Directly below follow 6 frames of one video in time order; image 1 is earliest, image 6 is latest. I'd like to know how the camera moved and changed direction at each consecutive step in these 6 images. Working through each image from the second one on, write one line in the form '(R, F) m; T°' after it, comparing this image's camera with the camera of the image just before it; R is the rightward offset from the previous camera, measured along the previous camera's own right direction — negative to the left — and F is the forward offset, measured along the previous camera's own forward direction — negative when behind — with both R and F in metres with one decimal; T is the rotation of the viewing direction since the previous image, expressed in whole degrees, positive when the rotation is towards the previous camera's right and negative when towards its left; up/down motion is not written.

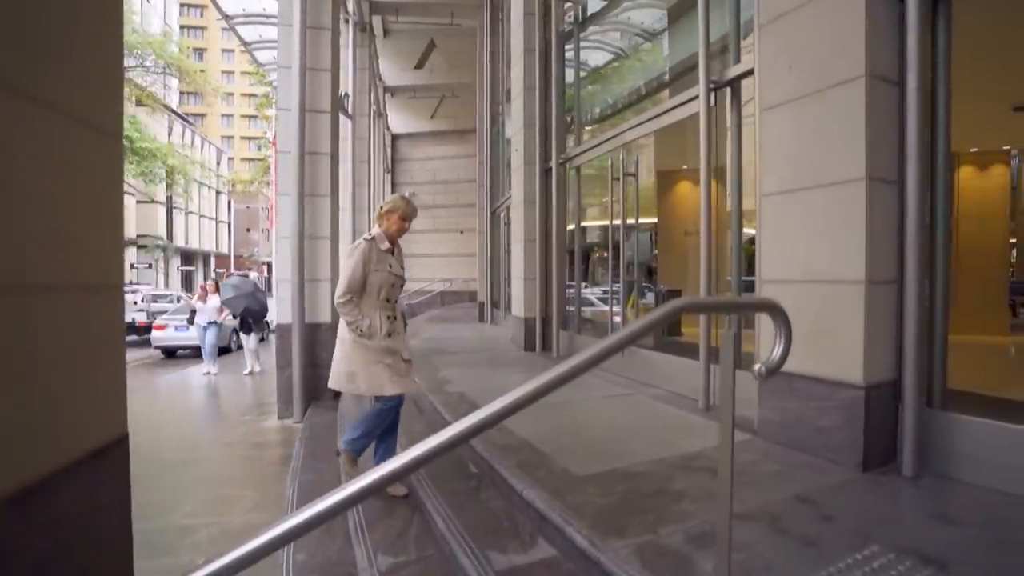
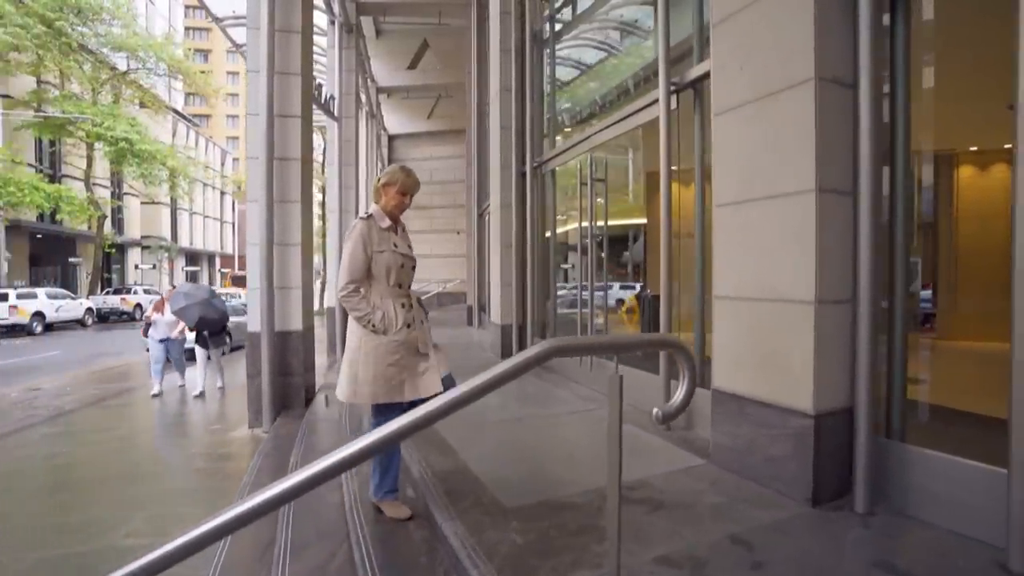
(+0.5, +0.2) m; -2°
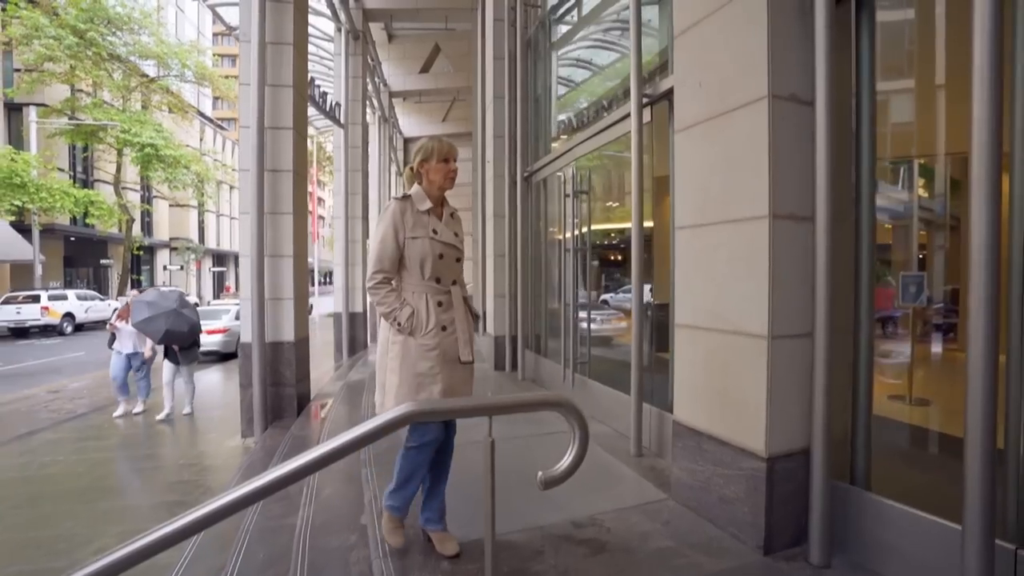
(+0.5, +0.2) m; -4°
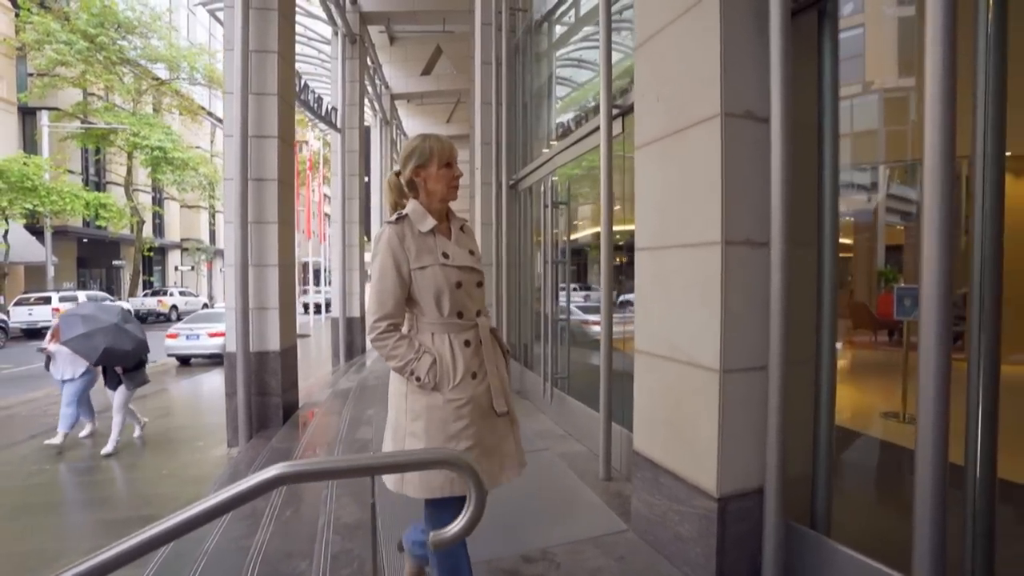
(+0.4, +0.1) m; -2°
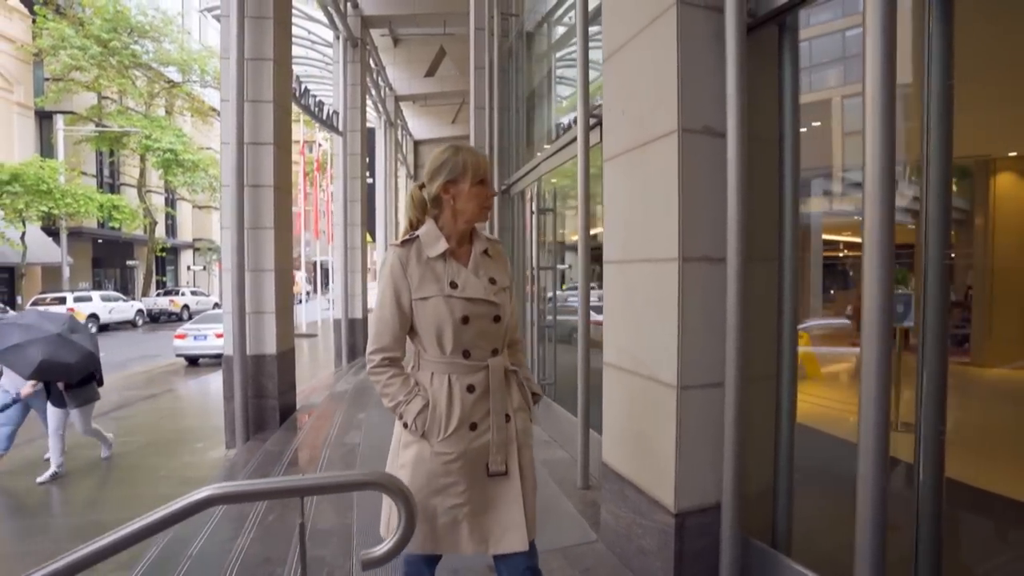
(+0.3, 0.0) m; -2°
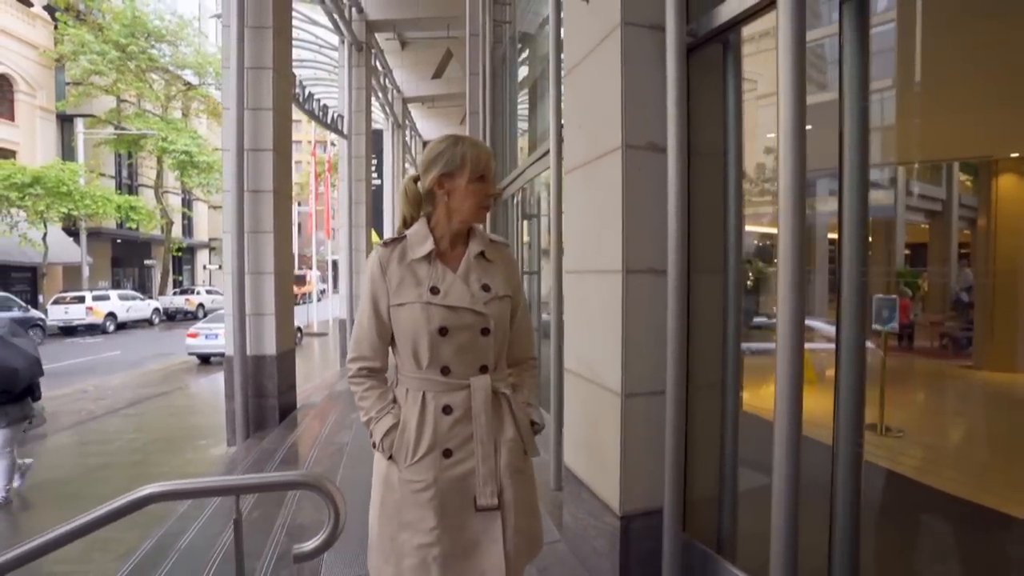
(+0.3, -0.1) m; -2°
